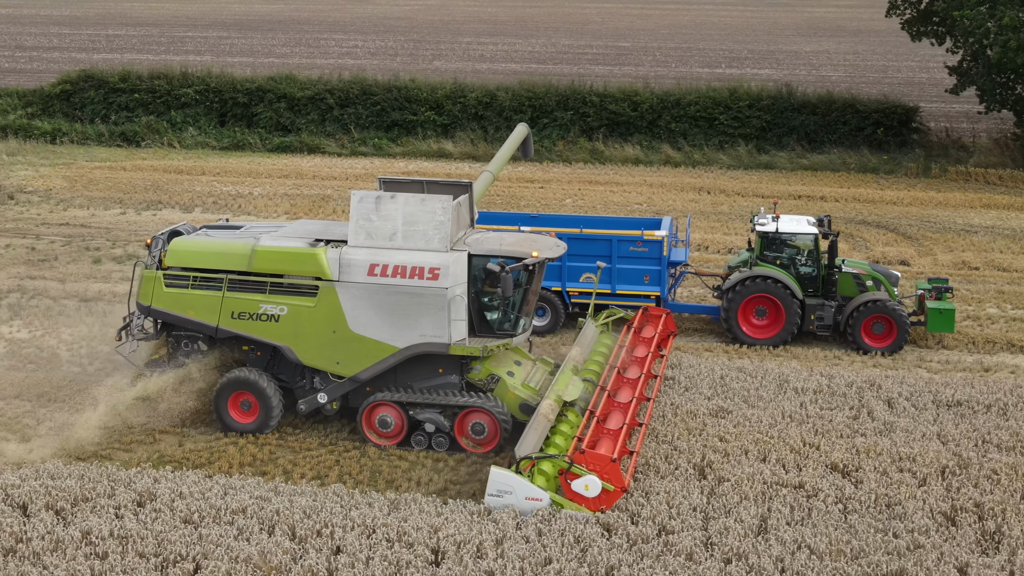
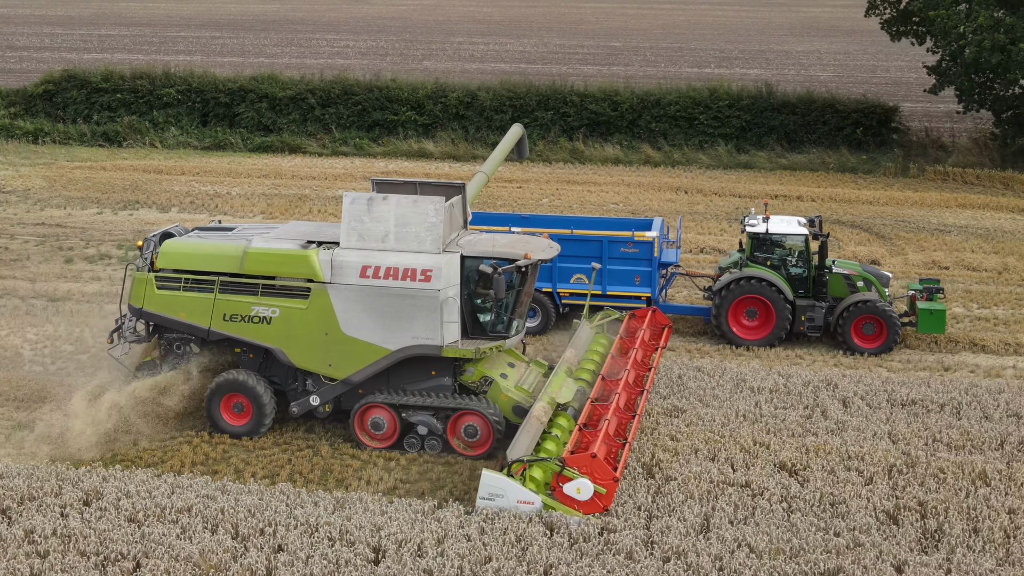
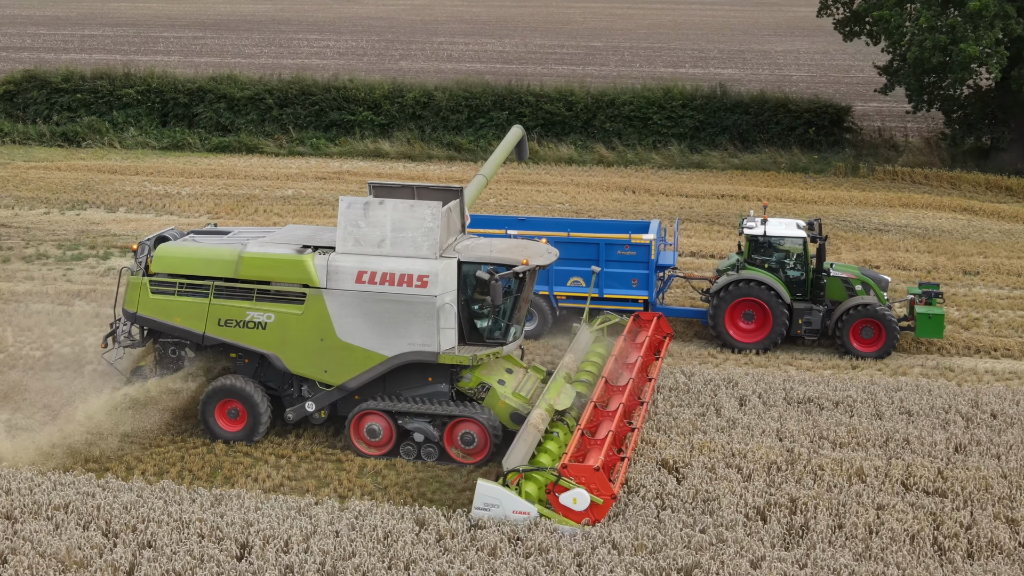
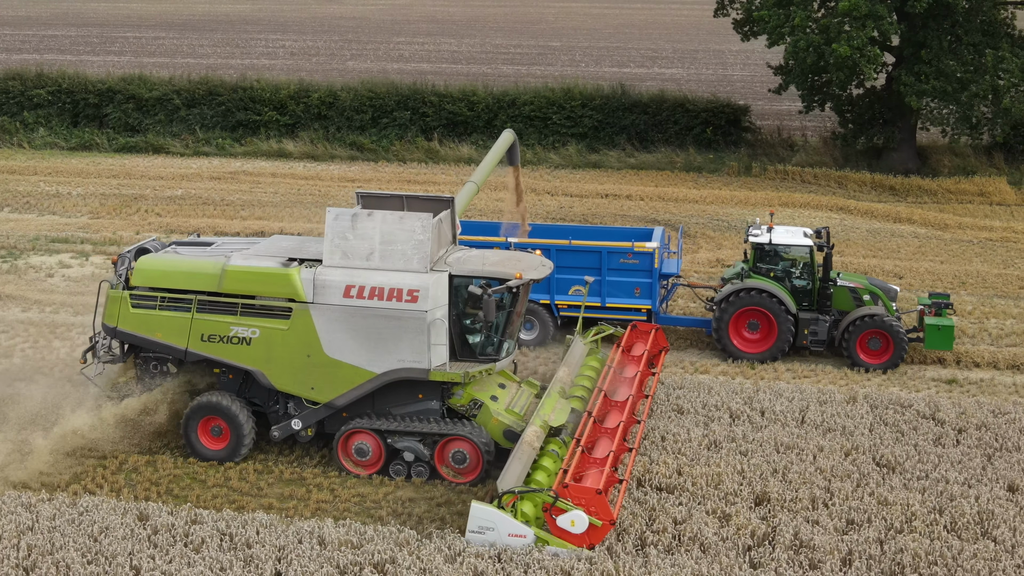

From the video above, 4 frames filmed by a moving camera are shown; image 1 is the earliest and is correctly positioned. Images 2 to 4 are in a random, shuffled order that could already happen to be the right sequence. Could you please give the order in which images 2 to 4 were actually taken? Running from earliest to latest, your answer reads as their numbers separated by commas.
2, 3, 4
